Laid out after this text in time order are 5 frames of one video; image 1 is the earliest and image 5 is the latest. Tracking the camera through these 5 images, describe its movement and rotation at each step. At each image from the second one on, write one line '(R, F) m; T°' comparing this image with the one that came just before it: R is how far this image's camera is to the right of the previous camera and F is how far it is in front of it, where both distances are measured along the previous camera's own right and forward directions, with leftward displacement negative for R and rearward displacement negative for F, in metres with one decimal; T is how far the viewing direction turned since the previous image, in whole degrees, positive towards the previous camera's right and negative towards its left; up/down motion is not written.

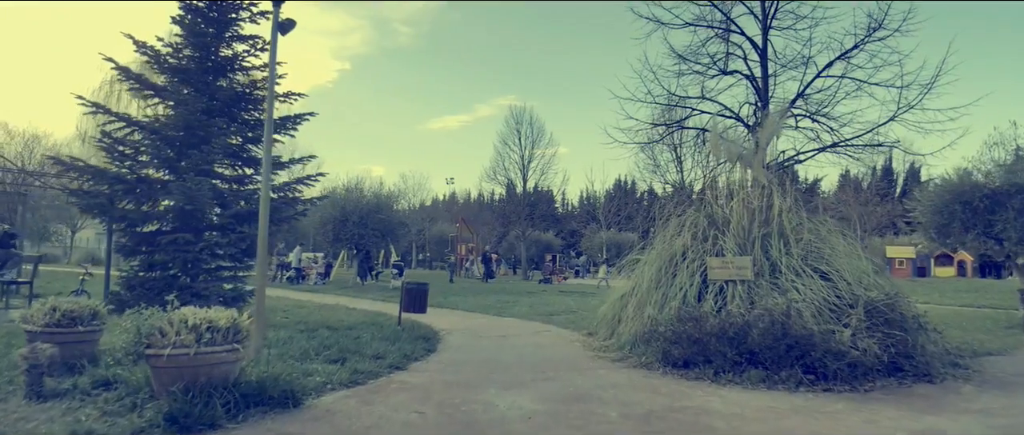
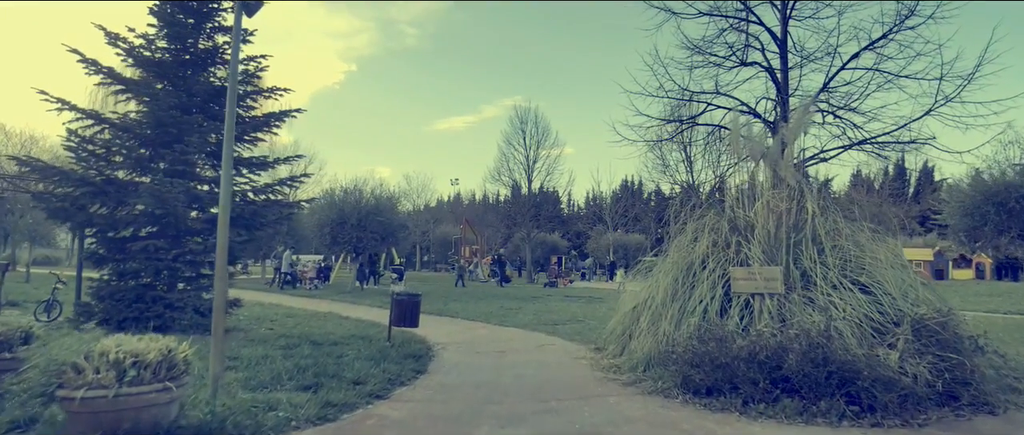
(+0.1, +0.8) m; 0°
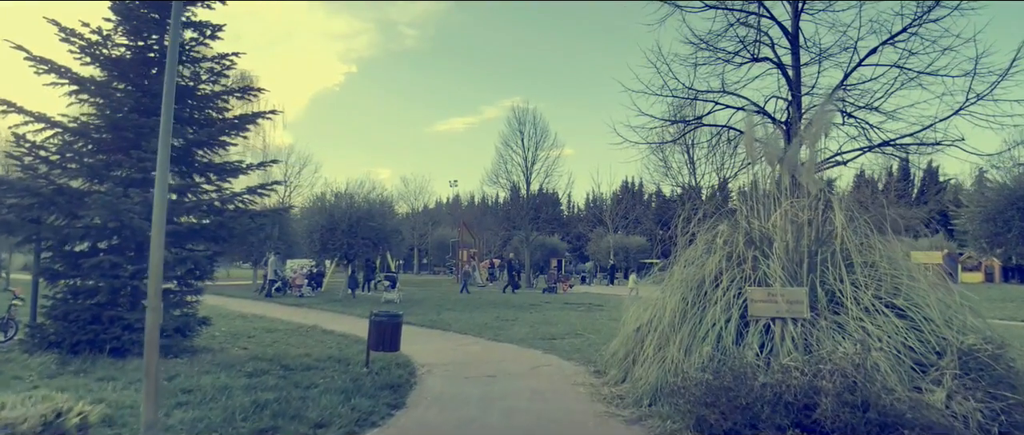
(+0.1, +0.8) m; 0°
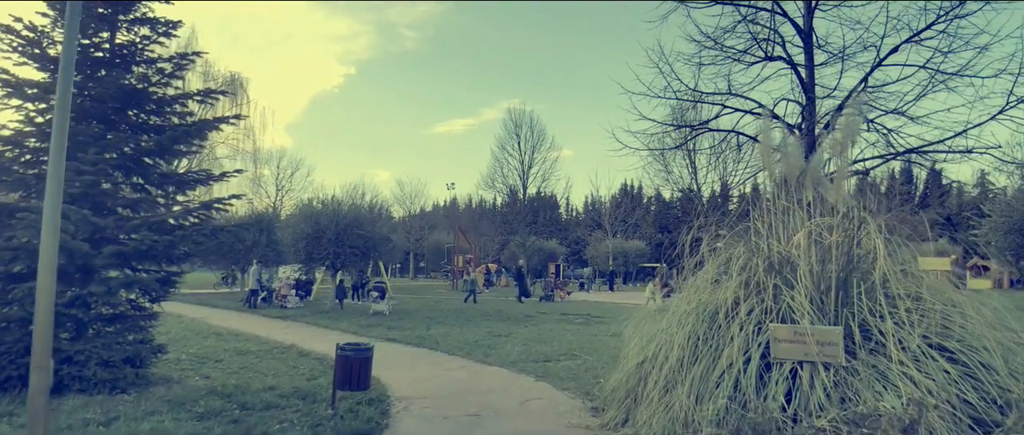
(+0.1, +0.9) m; 0°
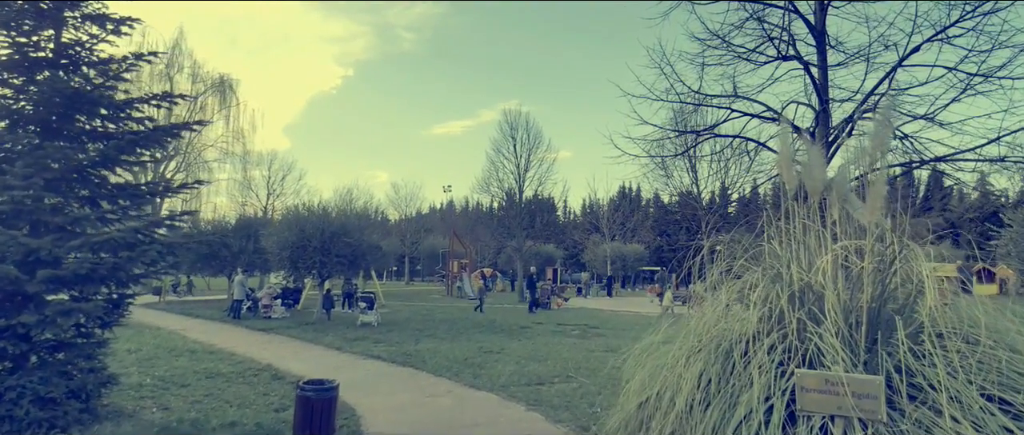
(+0.1, +0.8) m; 0°
